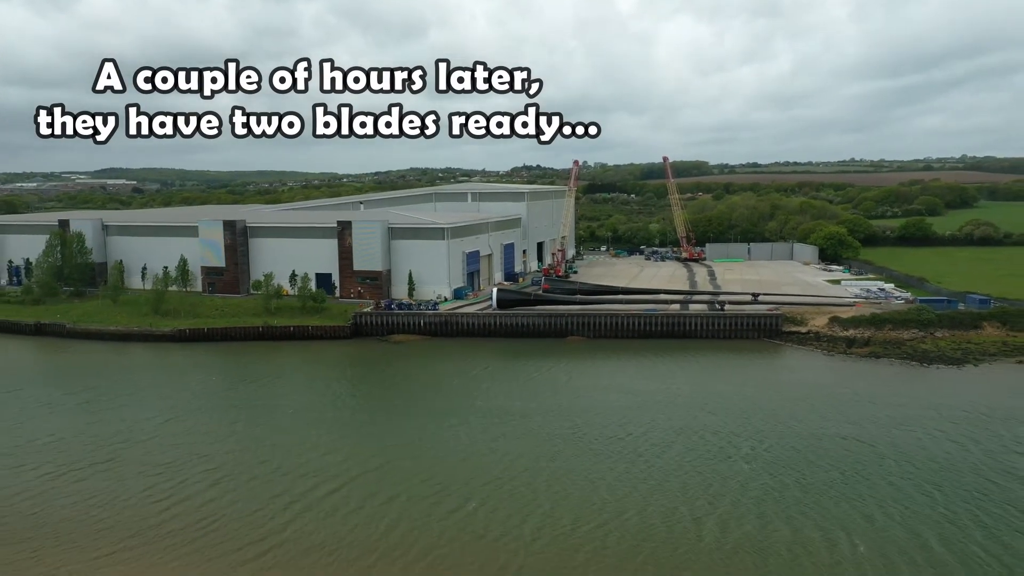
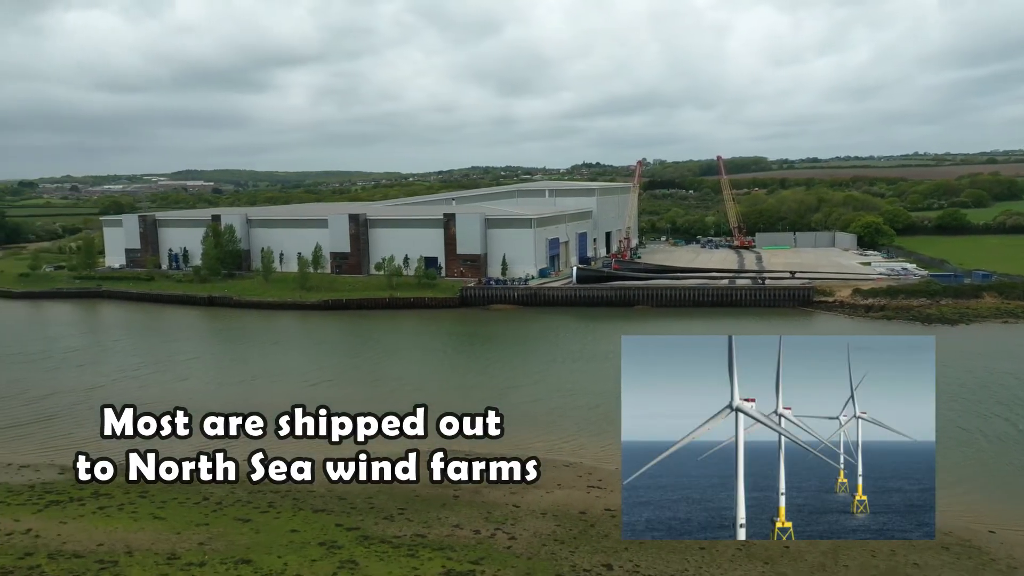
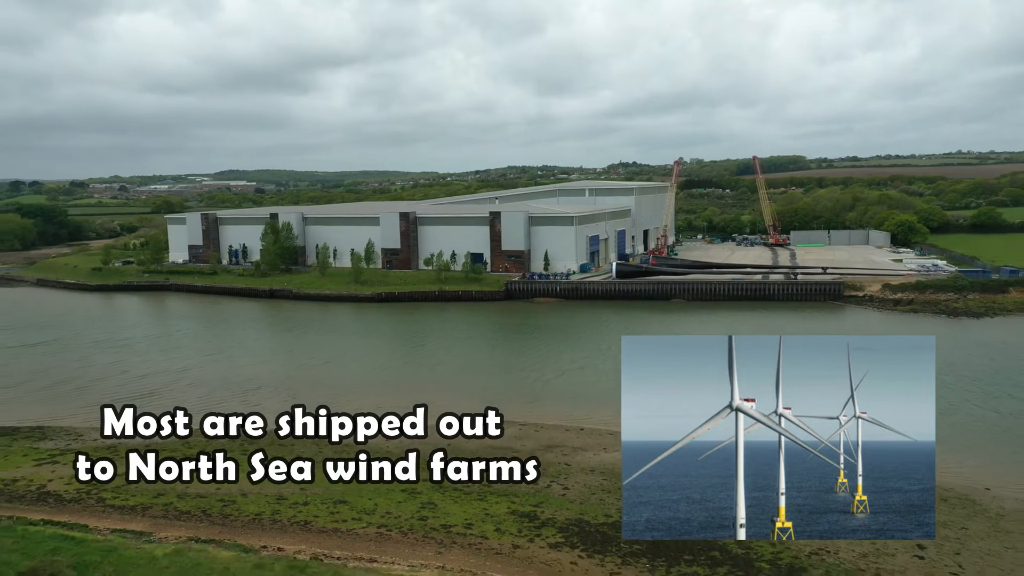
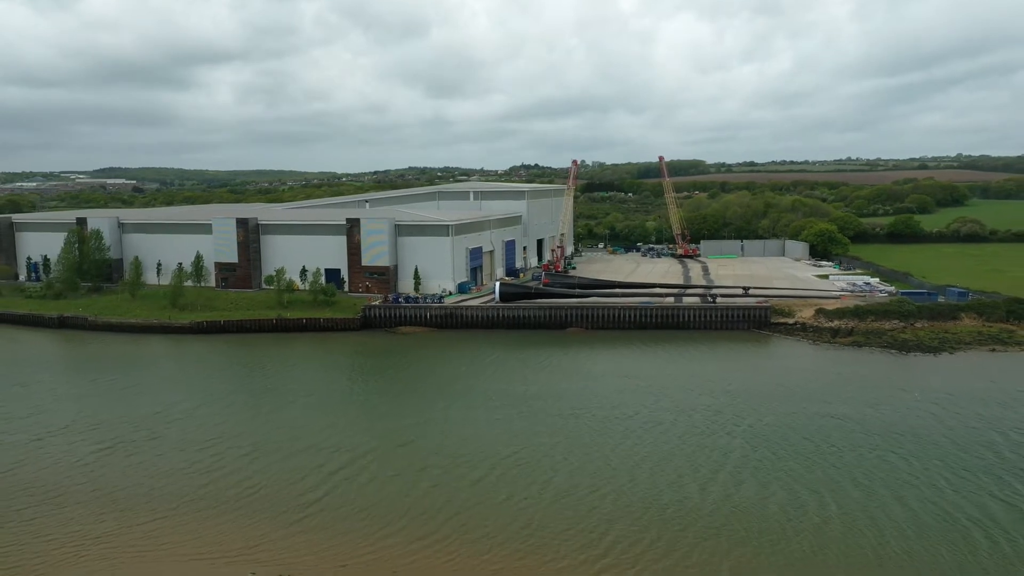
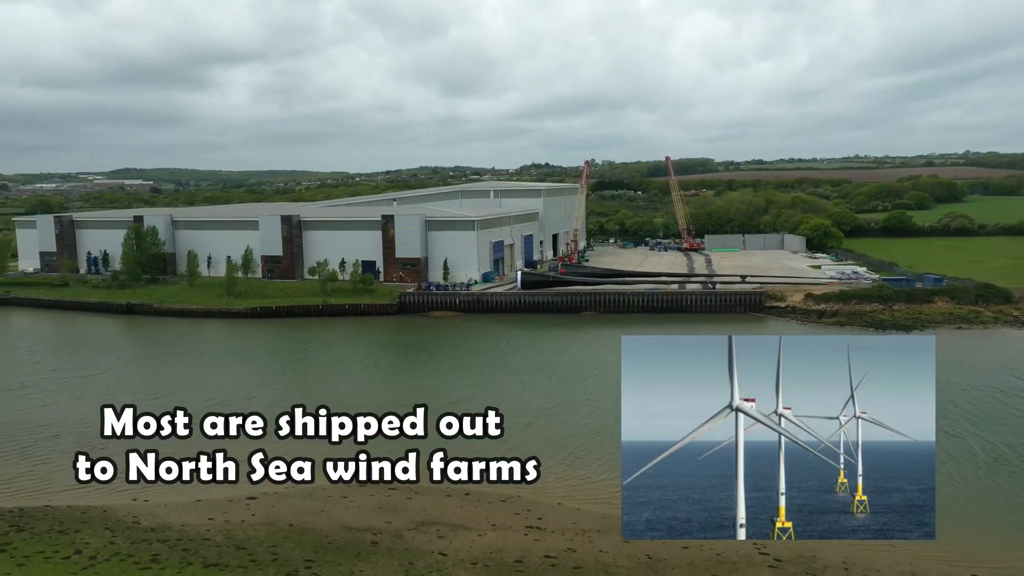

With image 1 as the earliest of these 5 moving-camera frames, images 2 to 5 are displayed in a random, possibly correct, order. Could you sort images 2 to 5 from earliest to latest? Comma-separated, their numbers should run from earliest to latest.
4, 5, 2, 3
